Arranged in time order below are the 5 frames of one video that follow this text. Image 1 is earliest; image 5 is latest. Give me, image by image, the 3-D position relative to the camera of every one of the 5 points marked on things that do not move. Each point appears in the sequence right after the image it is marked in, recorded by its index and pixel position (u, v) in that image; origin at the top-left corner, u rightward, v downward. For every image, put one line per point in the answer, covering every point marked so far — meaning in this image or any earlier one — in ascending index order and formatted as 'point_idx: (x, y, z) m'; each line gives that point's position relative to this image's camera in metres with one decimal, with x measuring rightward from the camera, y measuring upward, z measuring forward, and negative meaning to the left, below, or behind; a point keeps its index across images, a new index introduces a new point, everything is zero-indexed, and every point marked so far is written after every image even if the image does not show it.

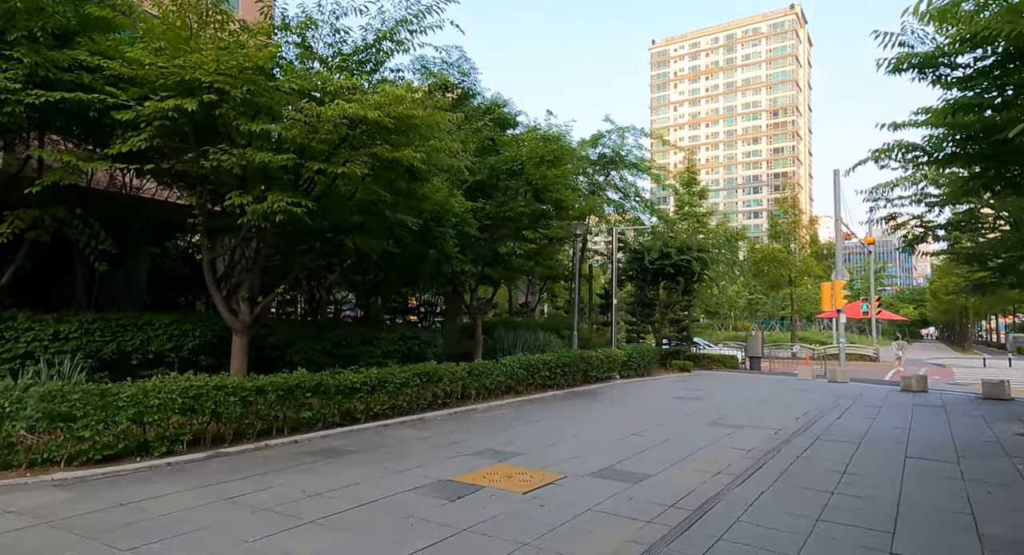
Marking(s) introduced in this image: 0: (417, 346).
0: (-2.2, -1.6, +15.3) m
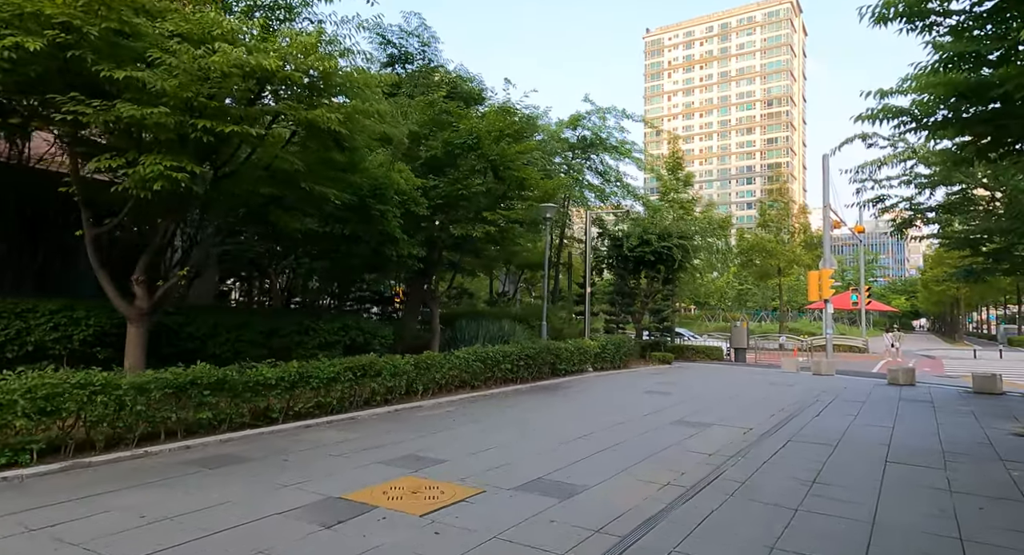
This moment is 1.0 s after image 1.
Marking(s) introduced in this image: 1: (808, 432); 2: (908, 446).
0: (-3.2, -1.3, +14.0) m
1: (+5.0, -2.7, +11.3) m
2: (+6.1, -2.6, +10.3) m
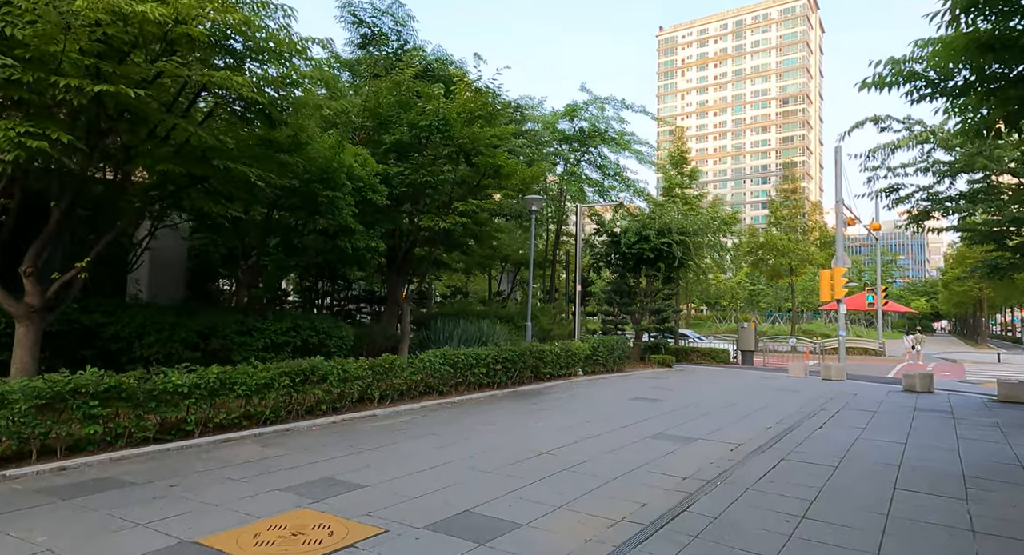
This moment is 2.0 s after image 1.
0: (-3.8, -1.2, +12.8) m
1: (+4.4, -2.6, +9.9) m
2: (+5.4, -2.5, +8.8) m
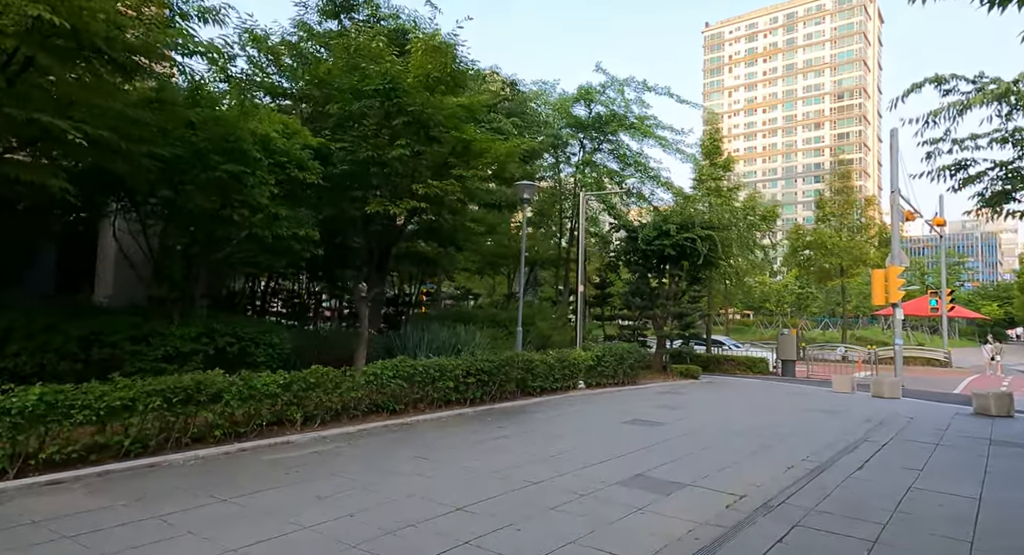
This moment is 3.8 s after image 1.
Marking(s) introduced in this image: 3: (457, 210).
0: (-4.5, -1.1, +10.7) m
1: (+3.5, -2.5, +7.2) m
2: (+4.5, -2.4, +6.0) m
3: (-1.2, +1.5, +14.5) m
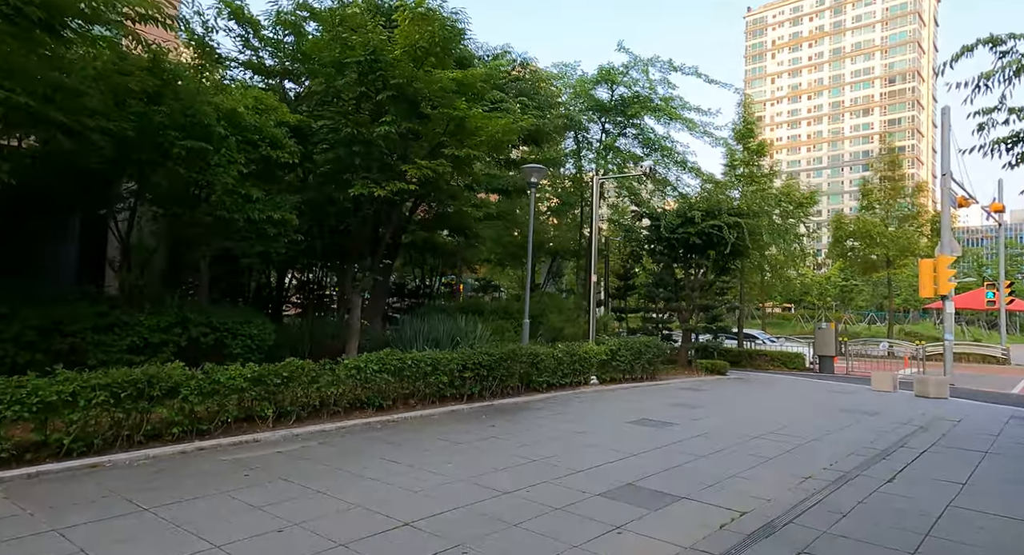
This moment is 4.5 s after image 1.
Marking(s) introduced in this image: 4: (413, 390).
0: (-4.6, -0.9, +10.1) m
1: (+3.1, -2.3, +6.2) m
2: (+4.0, -2.3, +4.9) m
3: (-1.1, +1.7, +13.6) m
4: (-1.6, -1.9, +11.3) m
